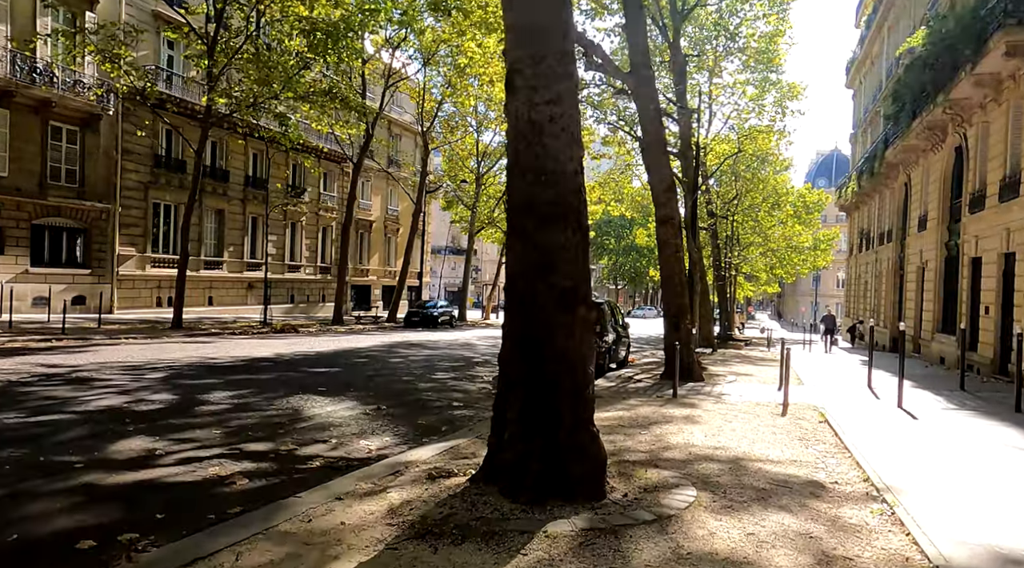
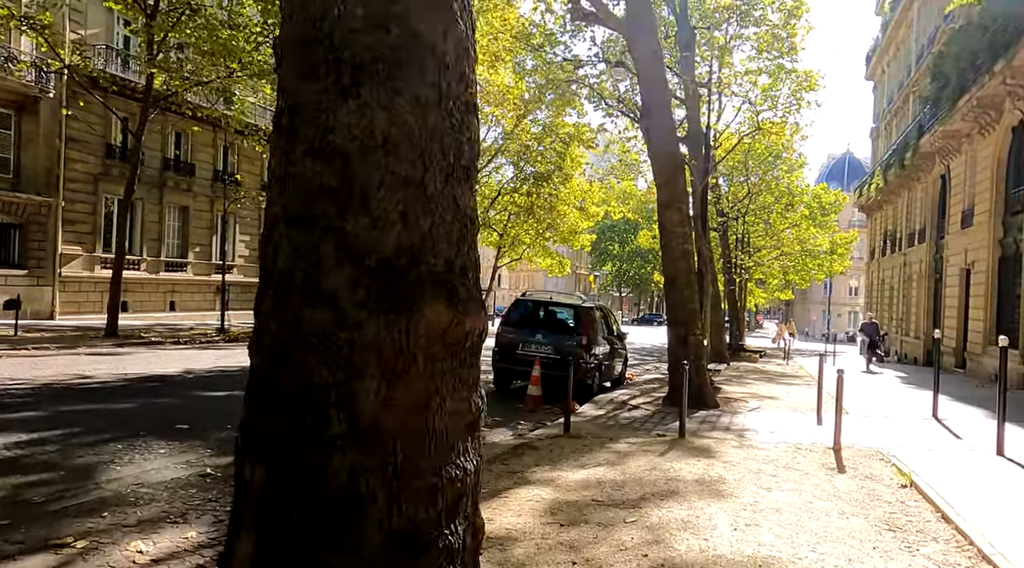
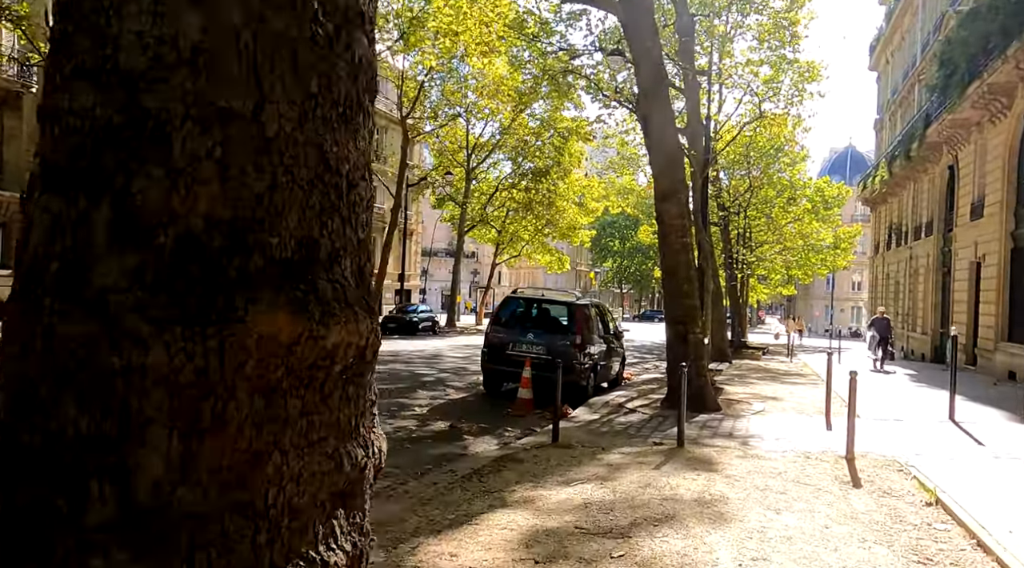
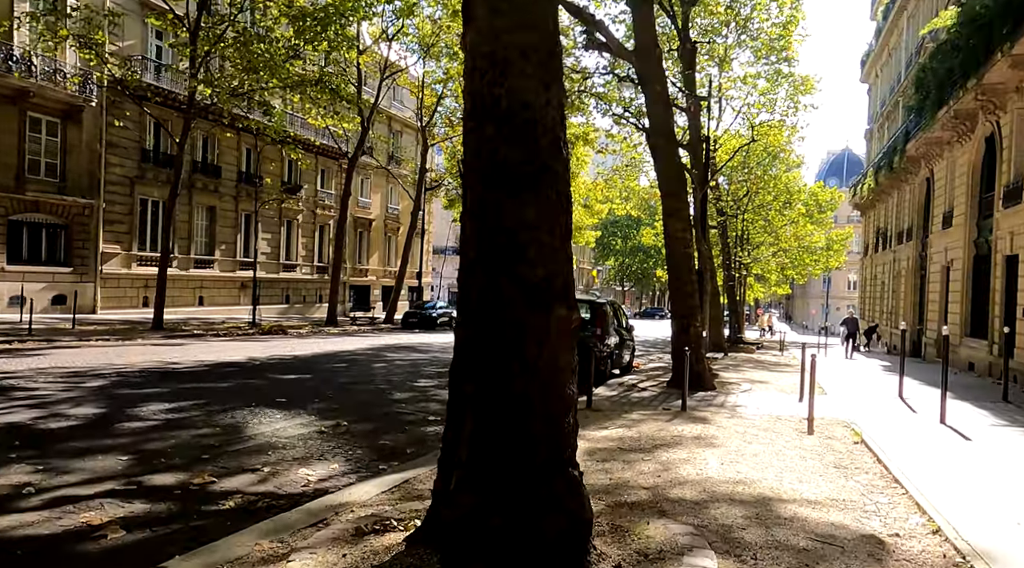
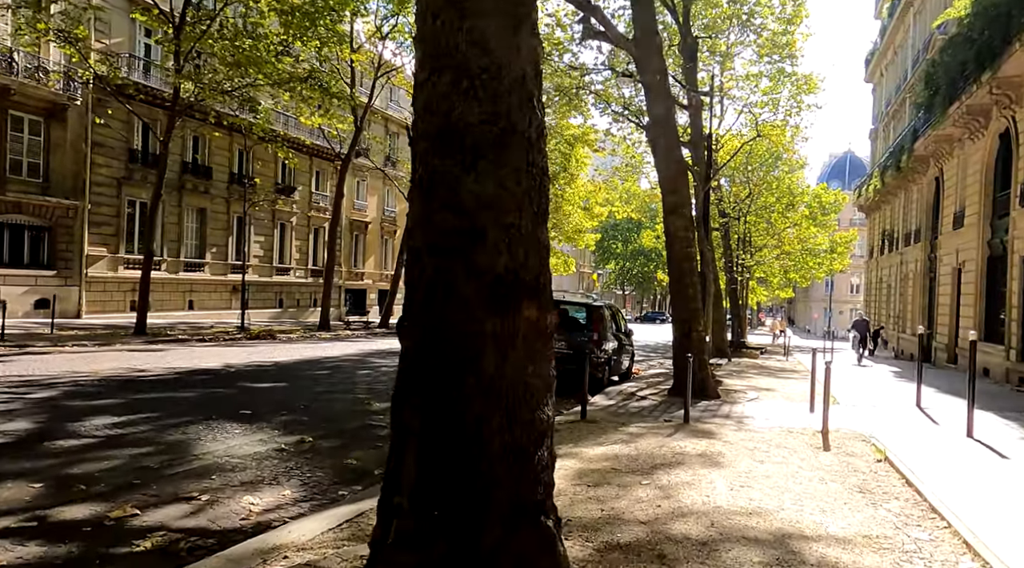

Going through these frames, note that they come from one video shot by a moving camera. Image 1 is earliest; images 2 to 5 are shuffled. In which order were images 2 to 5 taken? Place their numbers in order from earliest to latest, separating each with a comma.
4, 5, 2, 3
